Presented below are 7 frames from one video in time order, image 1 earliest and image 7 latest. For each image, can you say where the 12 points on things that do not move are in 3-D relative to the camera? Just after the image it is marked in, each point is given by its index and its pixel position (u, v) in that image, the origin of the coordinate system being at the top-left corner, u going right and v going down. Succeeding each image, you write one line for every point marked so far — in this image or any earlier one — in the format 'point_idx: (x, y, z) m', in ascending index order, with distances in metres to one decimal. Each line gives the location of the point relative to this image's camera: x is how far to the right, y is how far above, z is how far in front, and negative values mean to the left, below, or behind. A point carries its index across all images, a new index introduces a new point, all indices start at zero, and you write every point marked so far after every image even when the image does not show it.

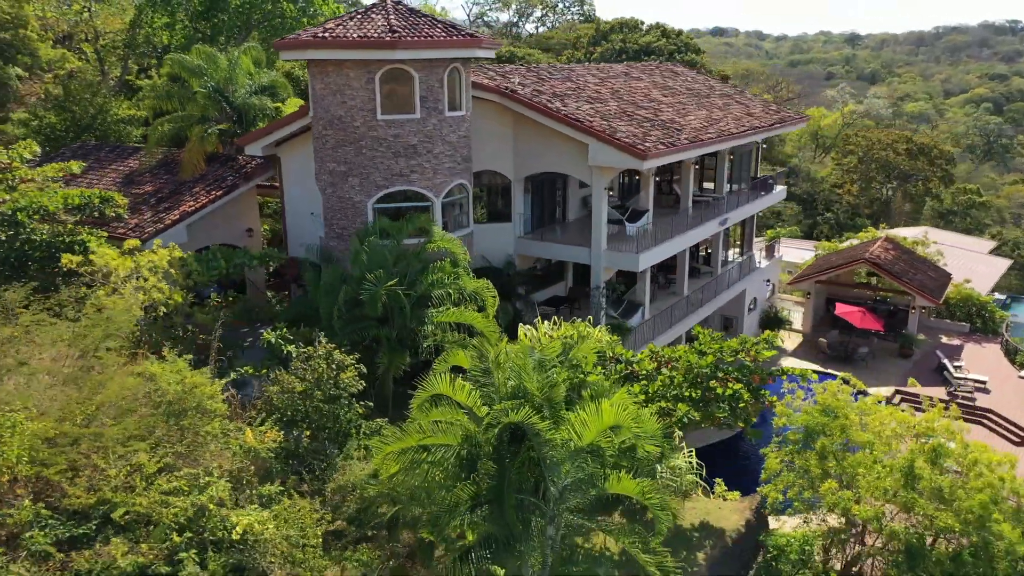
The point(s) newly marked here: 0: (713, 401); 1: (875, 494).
0: (+3.2, -1.8, +13.4) m
1: (+5.6, -3.2, +12.8) m
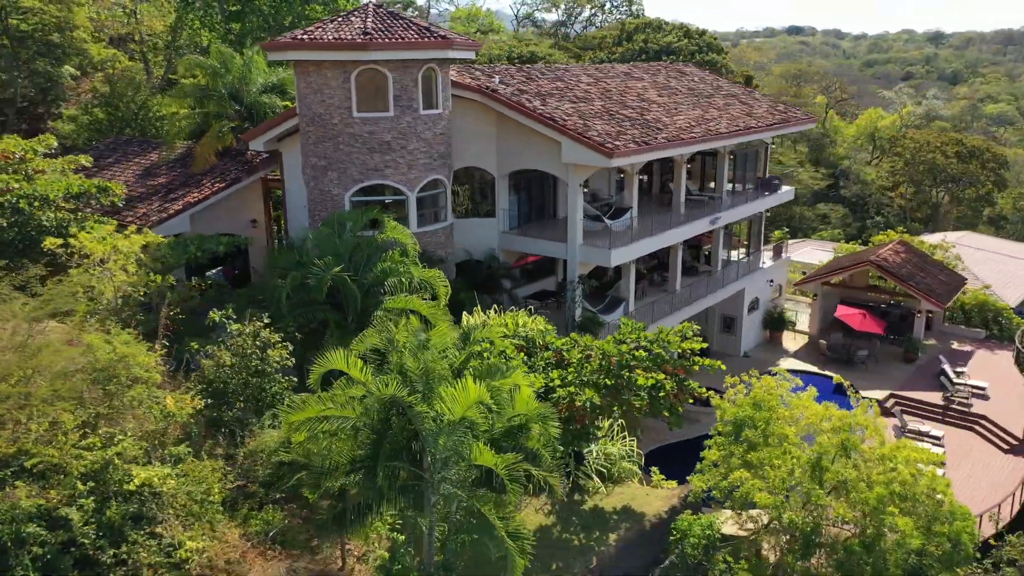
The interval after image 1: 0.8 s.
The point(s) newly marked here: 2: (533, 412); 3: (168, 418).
0: (+1.9, -1.7, +14.0) m
1: (+4.2, -3.2, +13.2) m
2: (+0.2, -1.7, +11.3) m
3: (-4.9, -1.9, +11.6) m
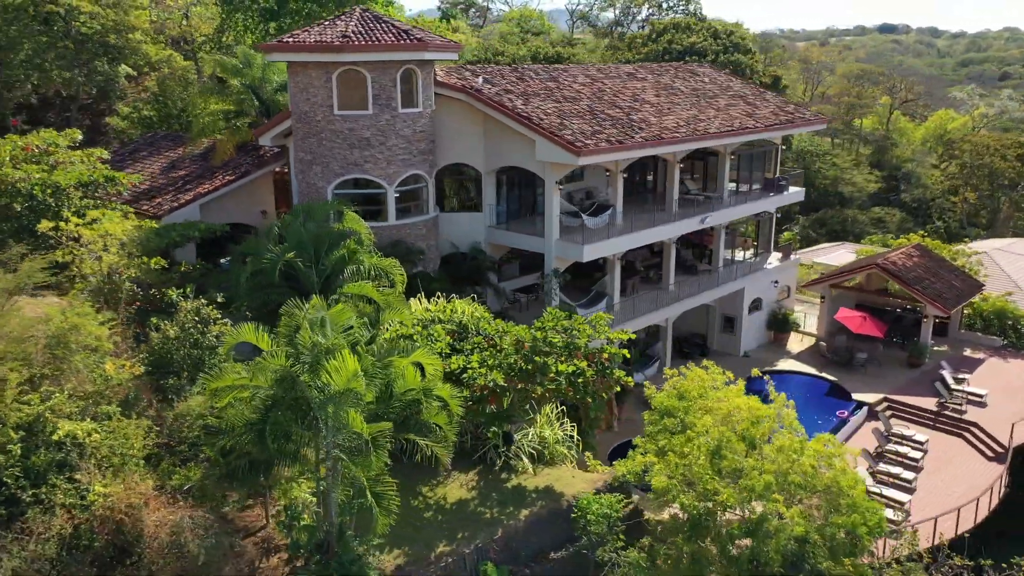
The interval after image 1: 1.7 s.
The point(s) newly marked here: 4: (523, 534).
0: (+0.5, -1.5, +14.8) m
1: (+2.7, -3.1, +13.7) m
2: (-1.4, -1.5, +12.3) m
3: (-6.4, -1.5, +13.0) m
4: (+0.2, -4.3, +14.3) m
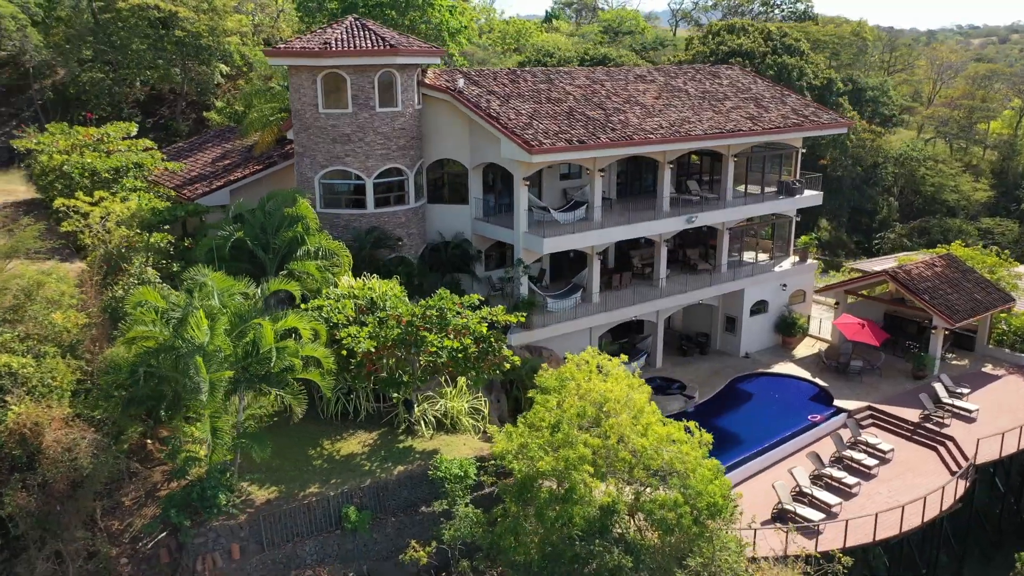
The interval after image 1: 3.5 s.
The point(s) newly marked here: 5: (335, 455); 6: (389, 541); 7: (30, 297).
0: (-1.8, -1.2, +16.5) m
1: (+0.1, -2.8, +15.2) m
2: (-4.1, -1.0, +14.4) m
3: (-9.0, -0.8, +16.0) m
4: (-2.3, -3.9, +16.1) m
5: (-3.7, -3.4, +16.8) m
6: (-2.3, -4.9, +15.8) m
7: (-9.6, -0.1, +16.2) m
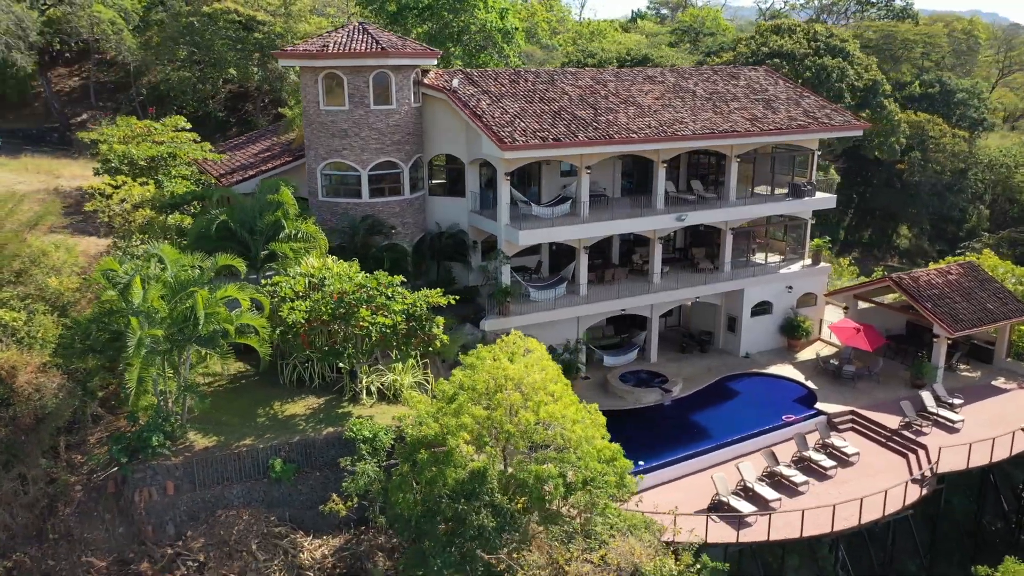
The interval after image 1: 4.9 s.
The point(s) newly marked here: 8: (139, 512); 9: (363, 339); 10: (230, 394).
0: (-3.5, -0.7, +18.3) m
1: (-1.9, -2.4, +16.7) m
2: (-6.1, -0.5, +16.5) m
3: (-10.6, -0.1, +18.9) m
4: (-4.2, -3.5, +18.0) m
5: (-5.4, -2.9, +18.9) m
6: (-4.3, -4.4, +17.6) m
7: (-11.2, +0.6, +19.1) m
8: (-7.5, -4.5, +16.5) m
9: (-3.4, -1.2, +18.7) m
10: (-6.7, -2.5, +19.6) m
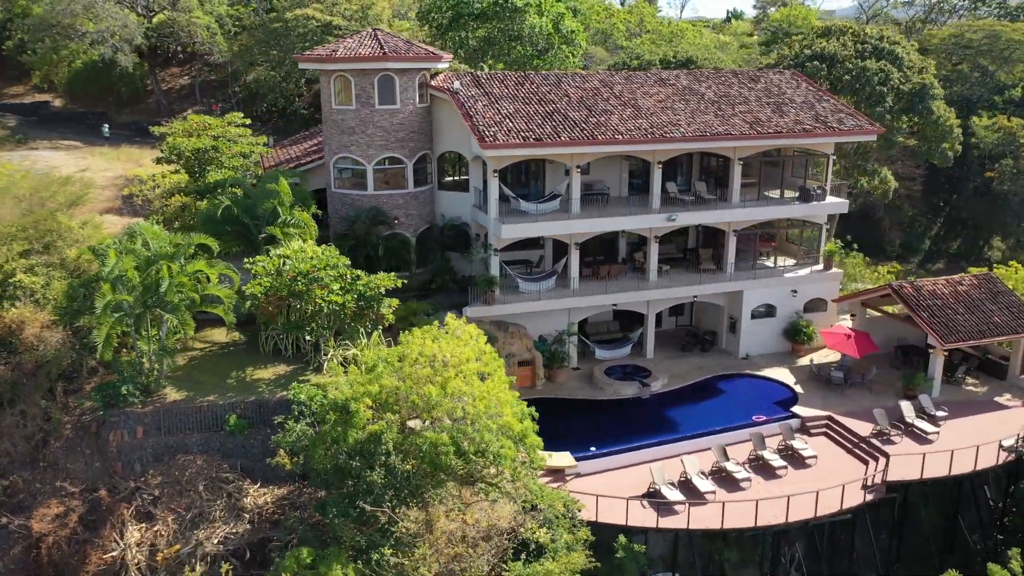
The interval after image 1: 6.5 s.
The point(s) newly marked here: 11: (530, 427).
0: (-5.1, -0.3, +20.5) m
1: (-3.8, -2.0, +18.7) m
2: (-7.9, +0.1, +19.2) m
3: (-12.0, +0.7, +22.2) m
4: (-5.9, -2.9, +20.3) m
5: (-6.9, -2.3, +21.4) m
6: (-6.1, -3.9, +20.0) m
7: (-12.5, +1.4, +22.5) m
8: (-9.5, -3.8, +19.4) m
9: (-4.9, -0.7, +20.9) m
10: (-8.1, -1.9, +22.4) m
11: (+0.4, -3.2, +19.0) m
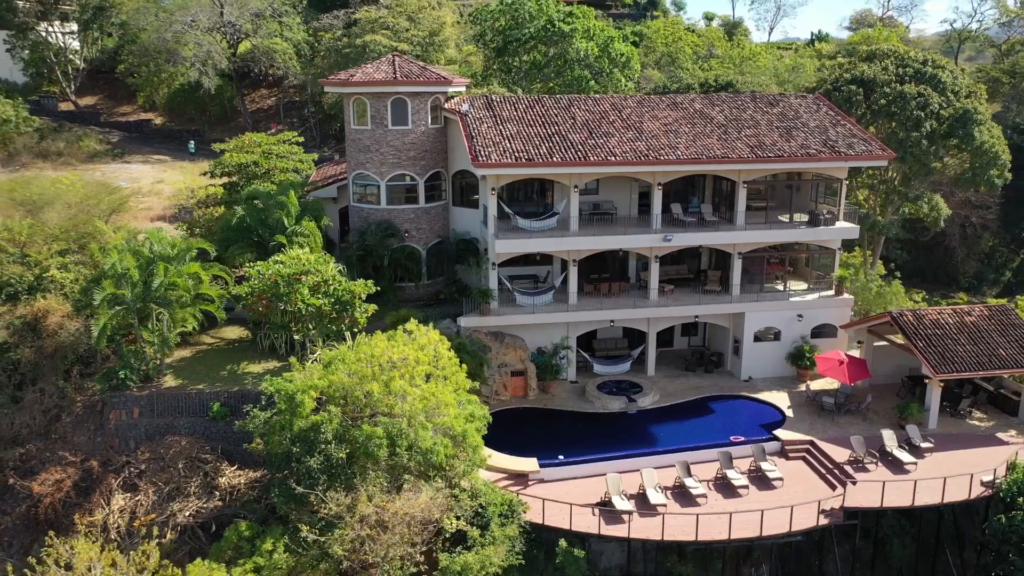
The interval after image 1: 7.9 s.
0: (-6.1, -0.3, +22.5) m
1: (-5.1, -2.1, +20.5) m
2: (-9.1, +0.2, +21.6) m
3: (-12.7, +0.9, +25.1) m
4: (-7.1, -3.0, +22.4) m
5: (-7.9, -2.4, +23.6) m
6: (-7.3, -3.9, +22.1) m
7: (-13.1, +1.6, +25.6) m
8: (-10.7, -3.7, +21.9) m
9: (-5.9, -0.8, +22.9) m
10: (-8.9, -1.9, +24.7) m
11: (-1.0, -3.5, +20.2) m
